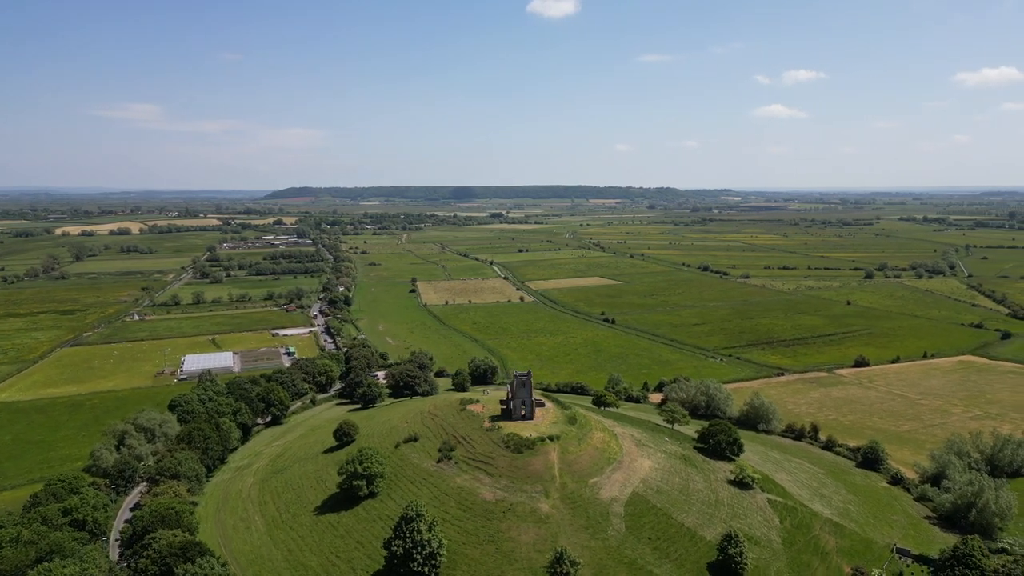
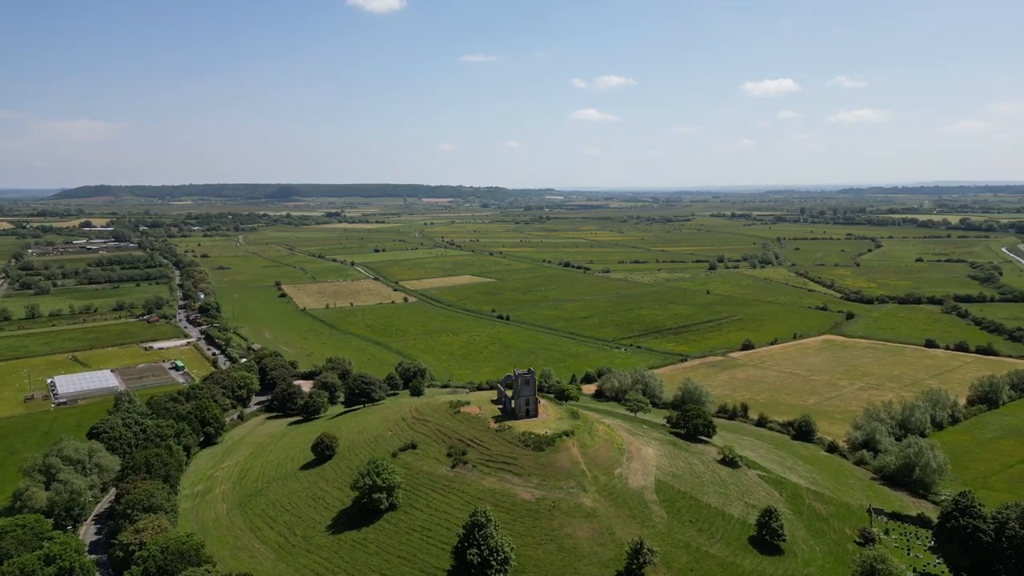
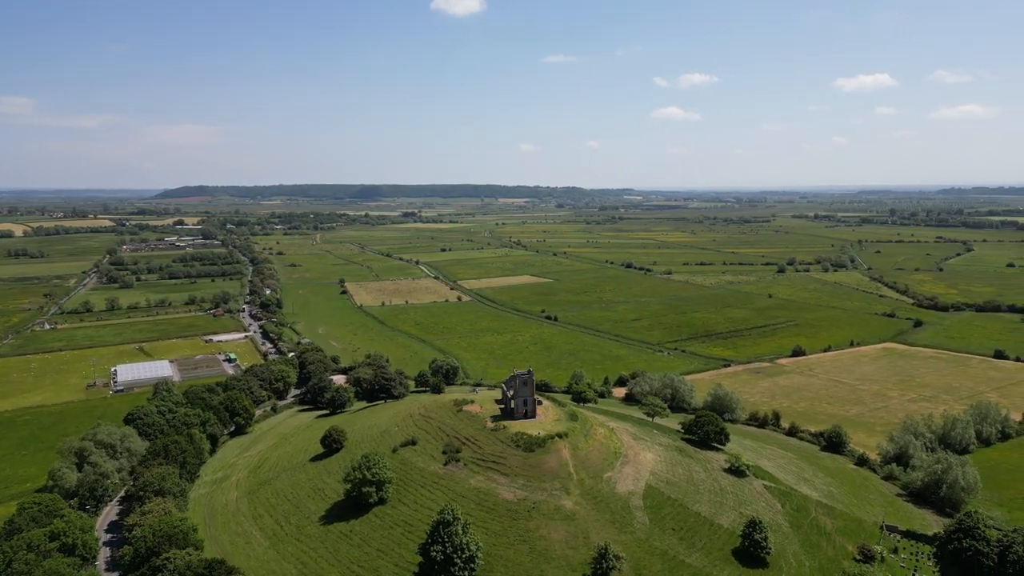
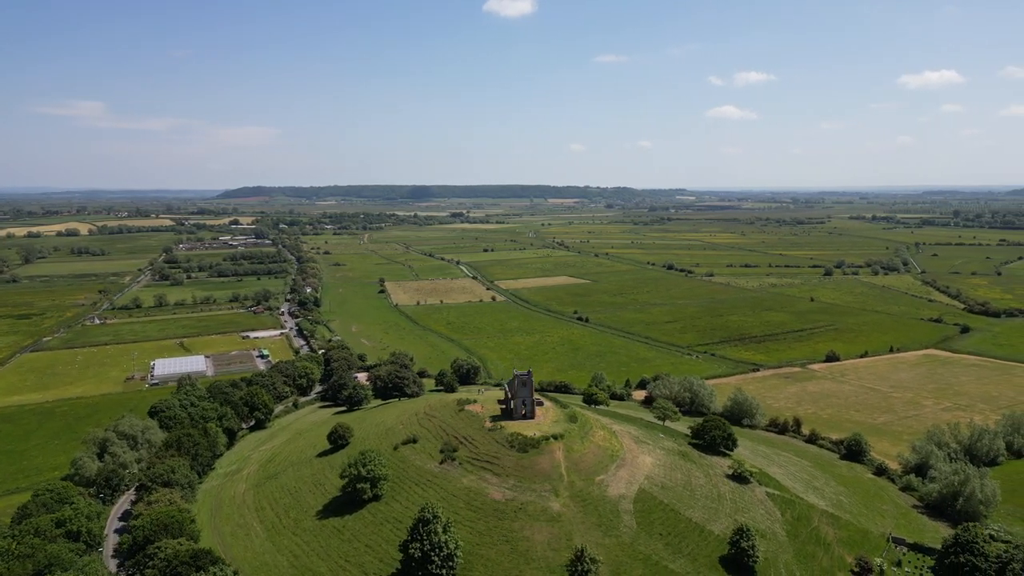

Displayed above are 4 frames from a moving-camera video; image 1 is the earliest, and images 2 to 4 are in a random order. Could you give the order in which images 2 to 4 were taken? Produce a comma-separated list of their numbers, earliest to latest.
4, 3, 2
